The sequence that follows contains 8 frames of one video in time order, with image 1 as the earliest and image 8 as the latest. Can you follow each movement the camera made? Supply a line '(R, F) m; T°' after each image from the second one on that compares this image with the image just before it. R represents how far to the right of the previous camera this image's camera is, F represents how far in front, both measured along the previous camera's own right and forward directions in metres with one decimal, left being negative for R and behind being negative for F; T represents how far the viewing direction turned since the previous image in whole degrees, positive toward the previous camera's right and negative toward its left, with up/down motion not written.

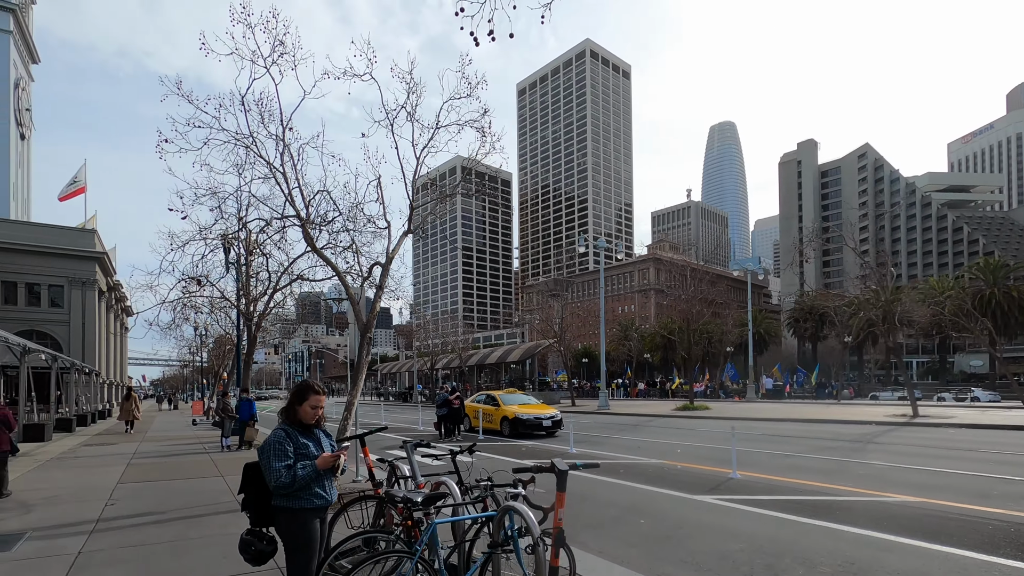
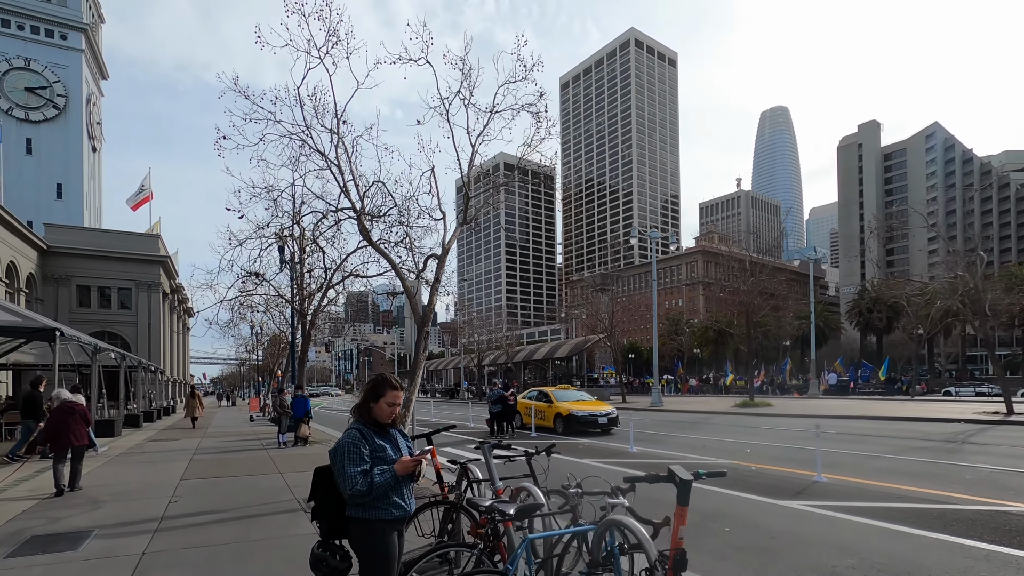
(-0.3, +0.4) m; -5°
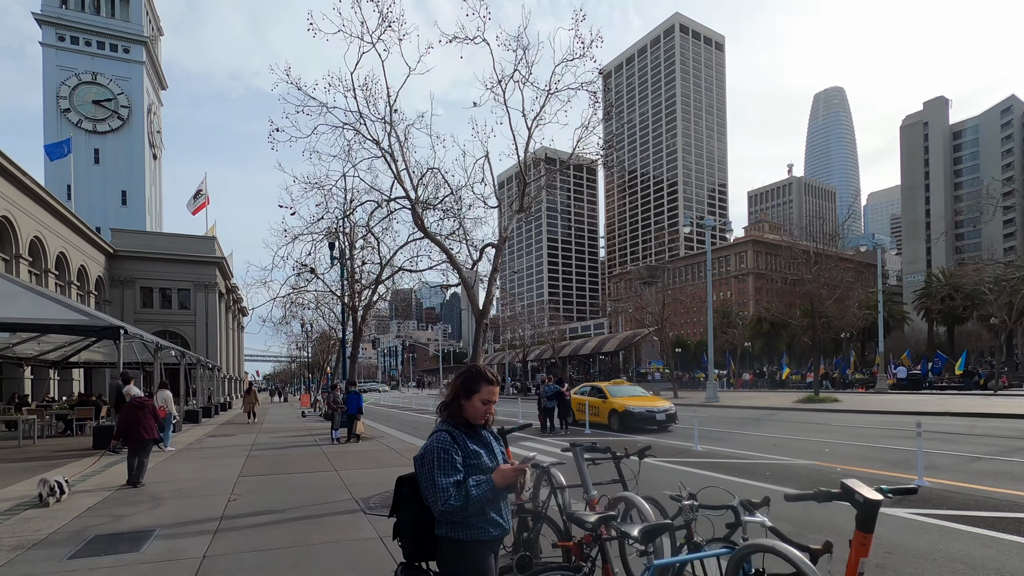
(-0.3, +0.5) m; -4°
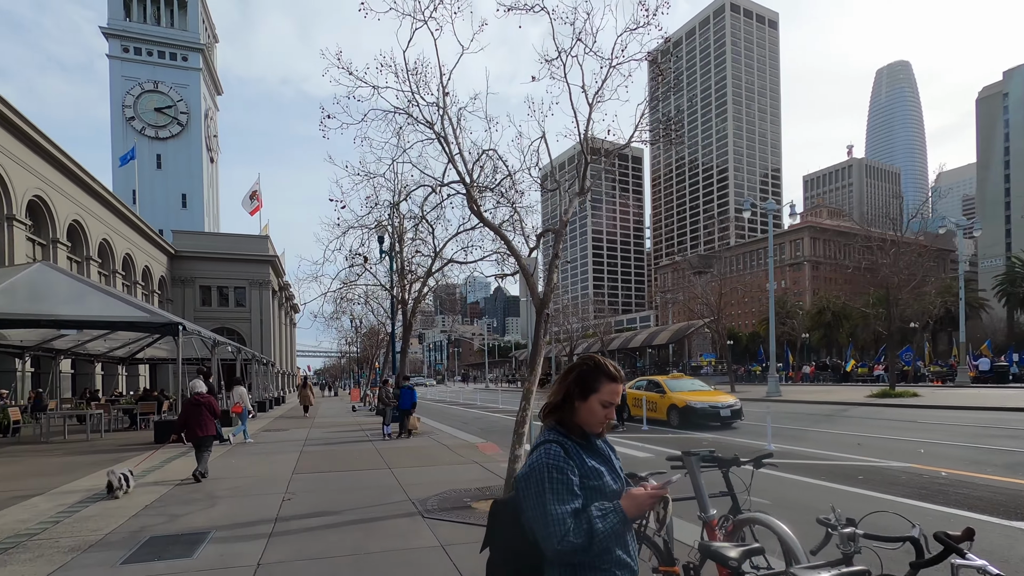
(-0.3, +0.6) m; -5°
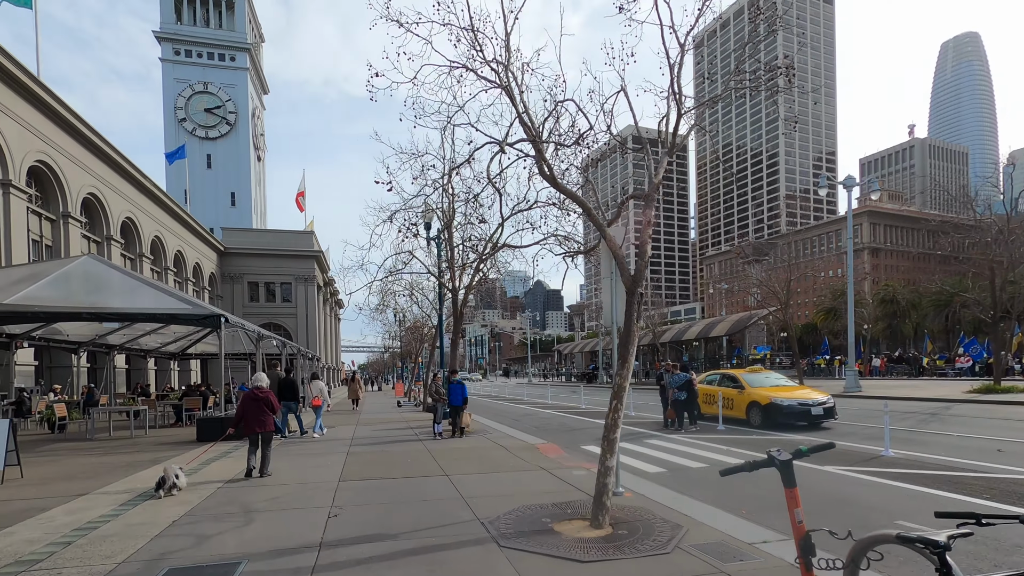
(-0.5, +1.3) m; -4°
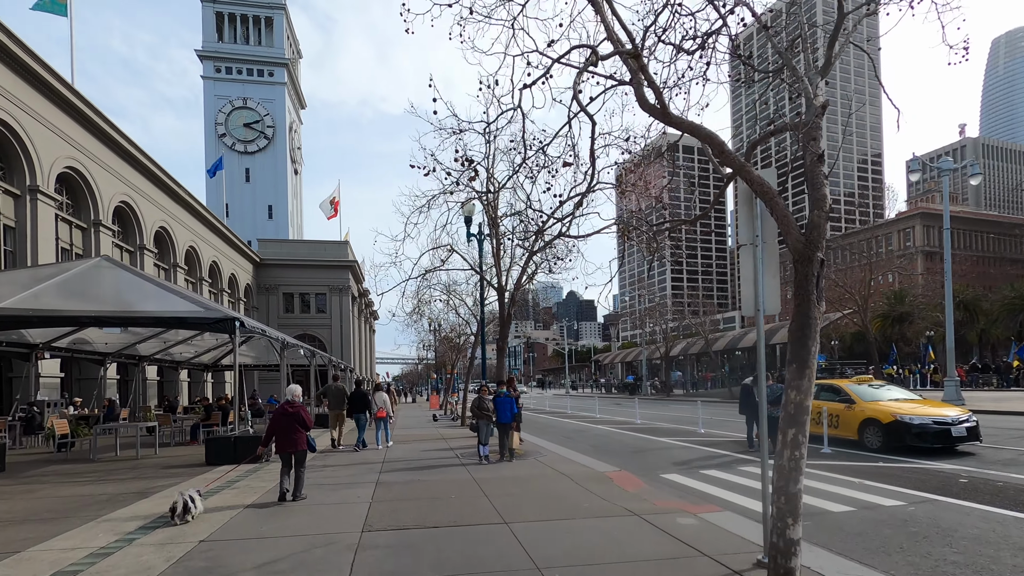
(-0.5, +2.1) m; -3°
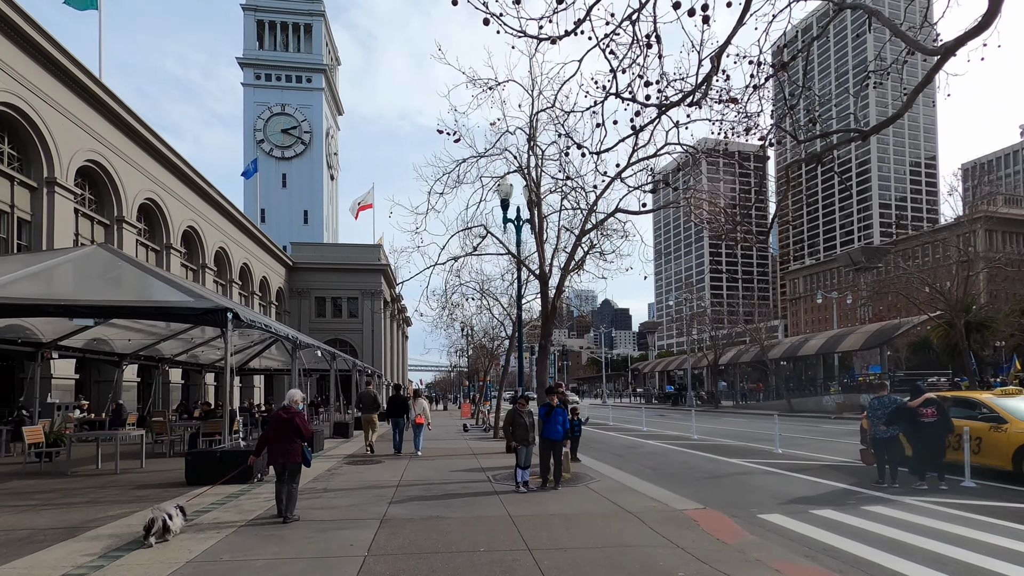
(-0.2, +2.2) m; -4°
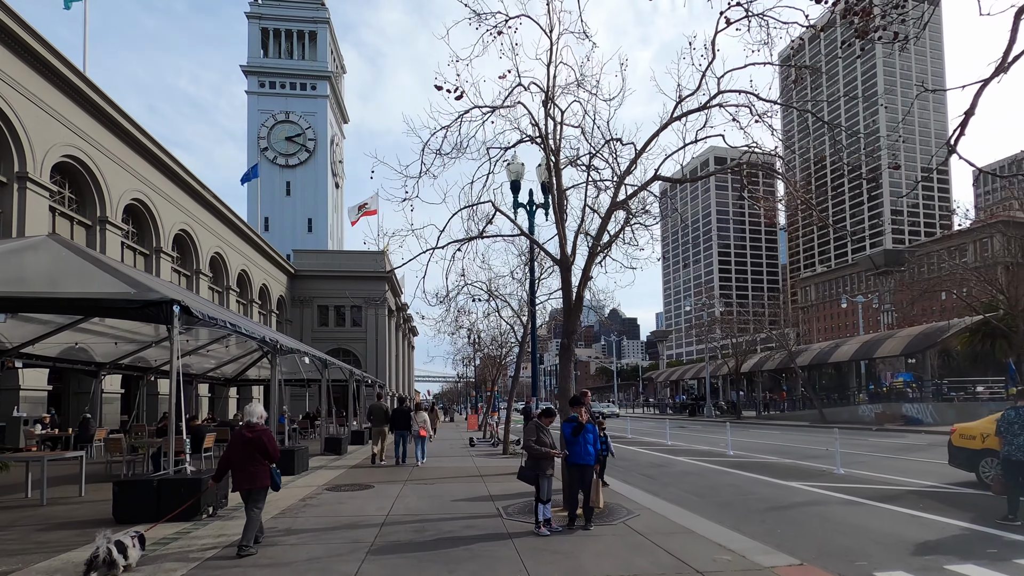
(-0.1, +2.0) m; -1°
